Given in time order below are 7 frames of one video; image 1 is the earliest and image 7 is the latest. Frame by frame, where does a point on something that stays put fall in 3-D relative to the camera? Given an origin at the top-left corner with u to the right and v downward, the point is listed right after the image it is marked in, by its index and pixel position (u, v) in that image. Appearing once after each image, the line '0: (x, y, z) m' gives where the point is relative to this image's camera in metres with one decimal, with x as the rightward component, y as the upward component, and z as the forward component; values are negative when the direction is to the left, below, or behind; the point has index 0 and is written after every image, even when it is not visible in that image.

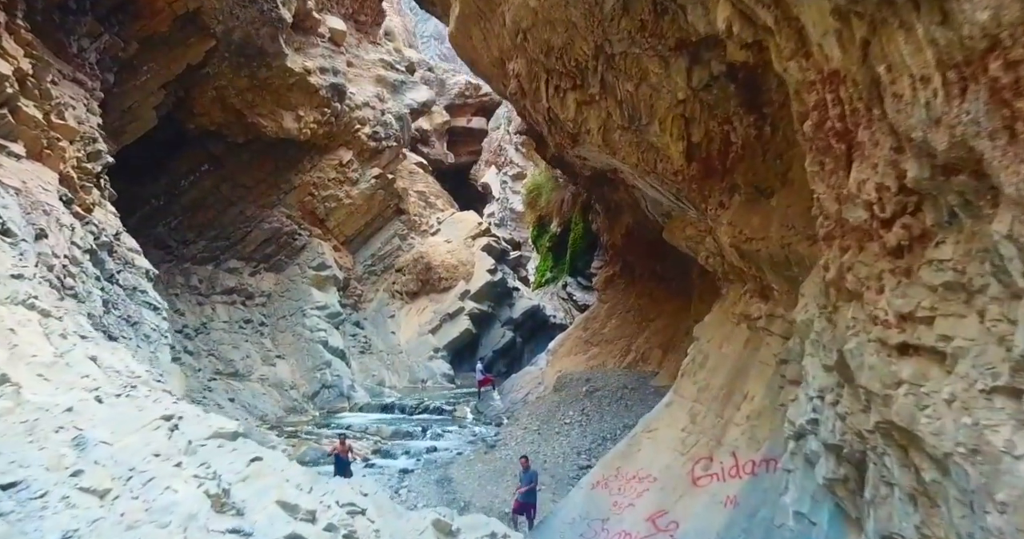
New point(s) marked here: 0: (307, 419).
0: (-6.1, -4.5, +15.8) m
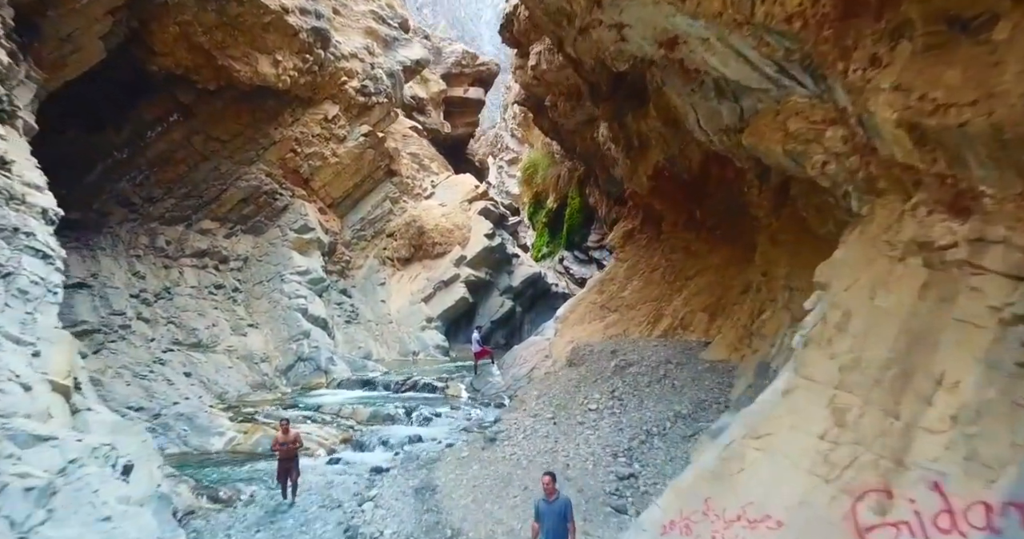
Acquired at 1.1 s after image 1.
0: (-6.0, -3.3, +13.4) m
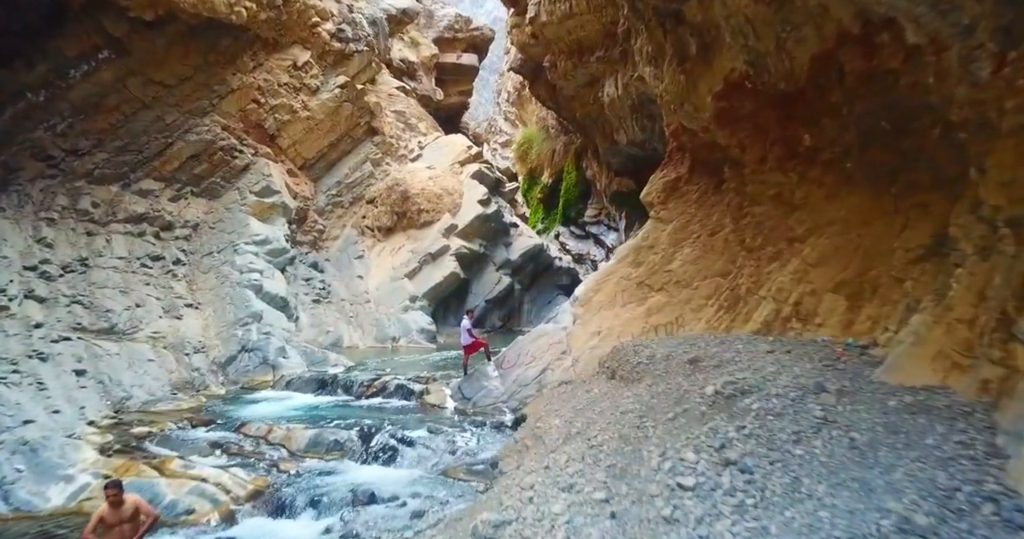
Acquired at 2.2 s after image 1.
0: (-6.0, -2.6, +10.0) m
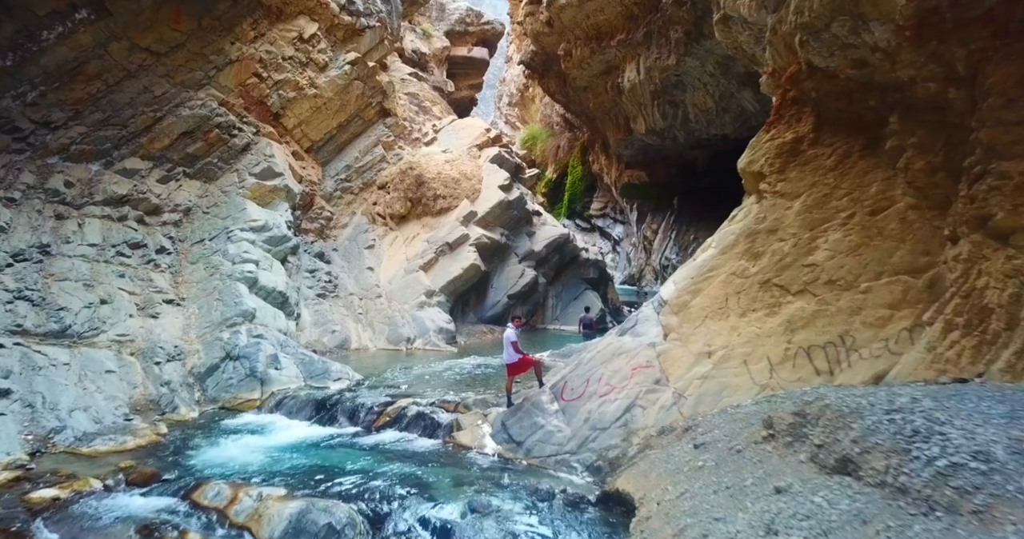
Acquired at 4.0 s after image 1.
0: (-5.1, -2.4, +7.4) m
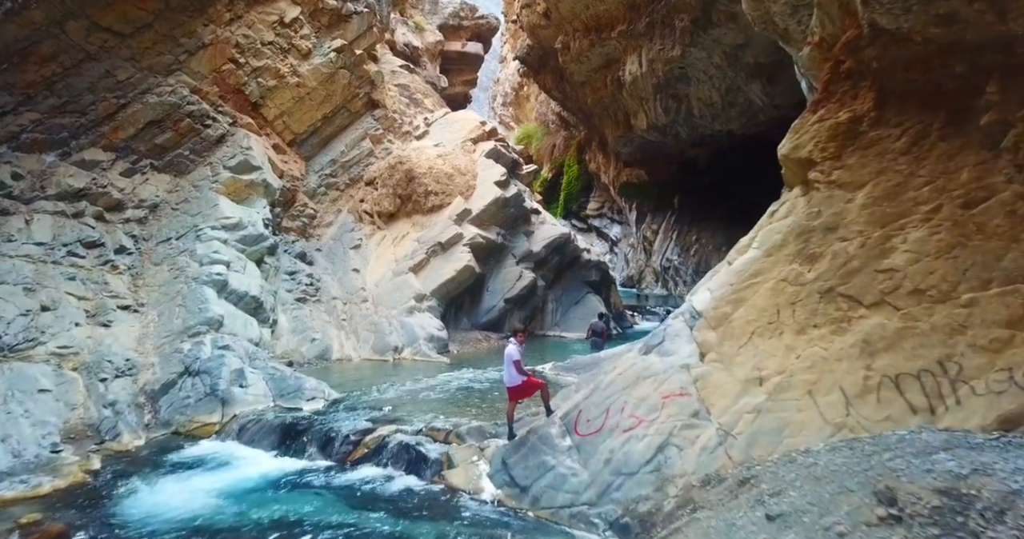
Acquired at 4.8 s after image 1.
0: (-5.1, -2.5, +6.0) m
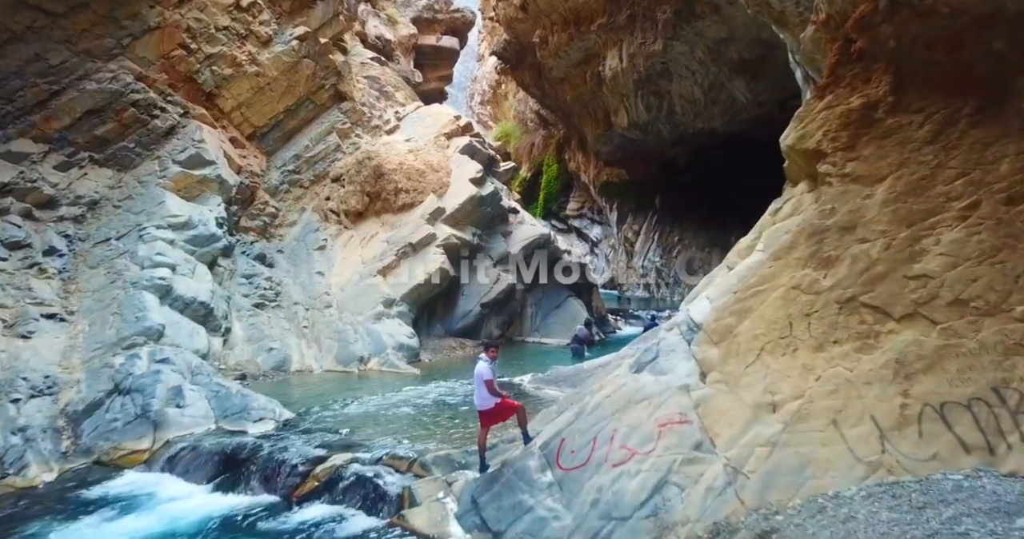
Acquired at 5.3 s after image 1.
0: (-5.4, -2.6, +4.9) m
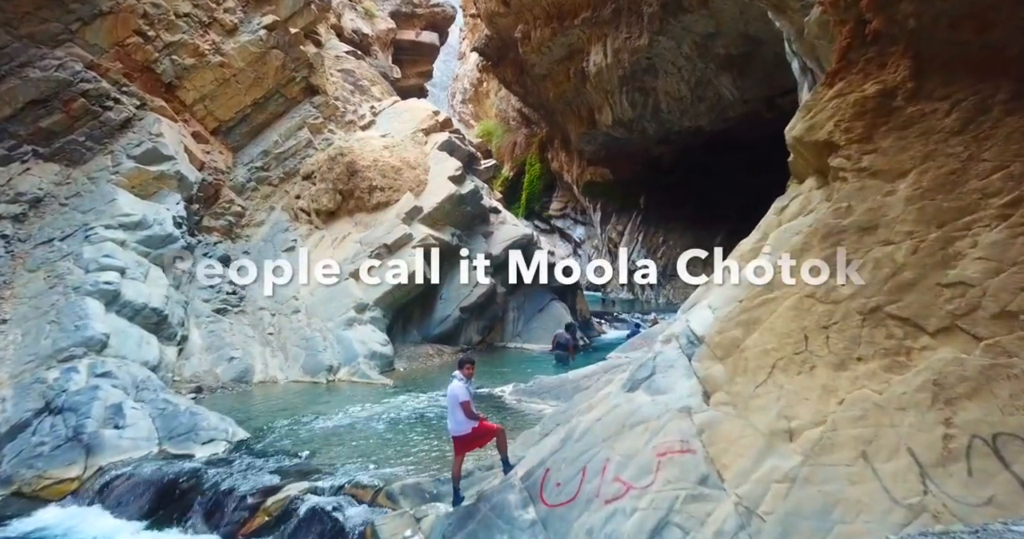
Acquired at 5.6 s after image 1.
0: (-5.6, -2.6, +4.0) m
